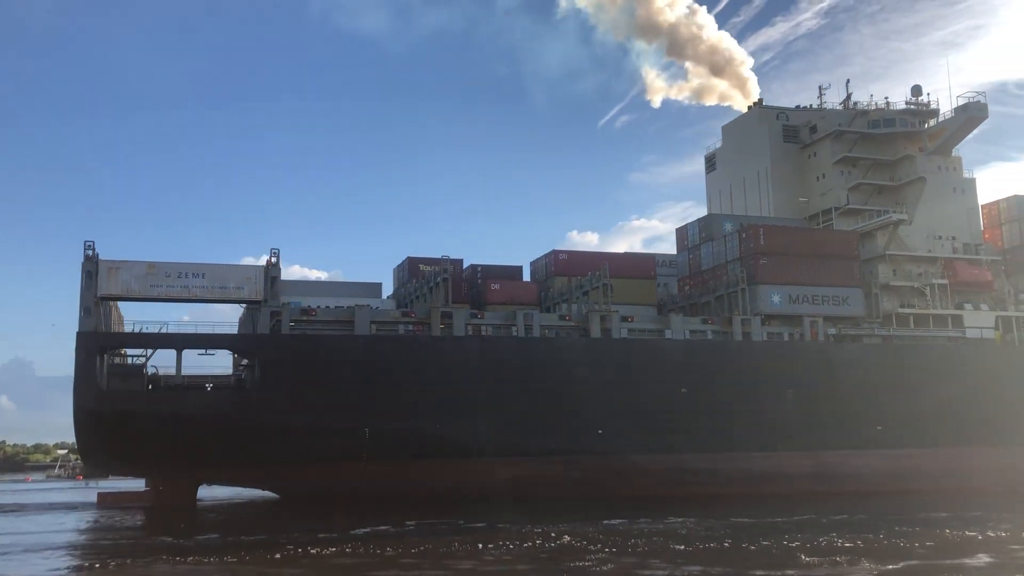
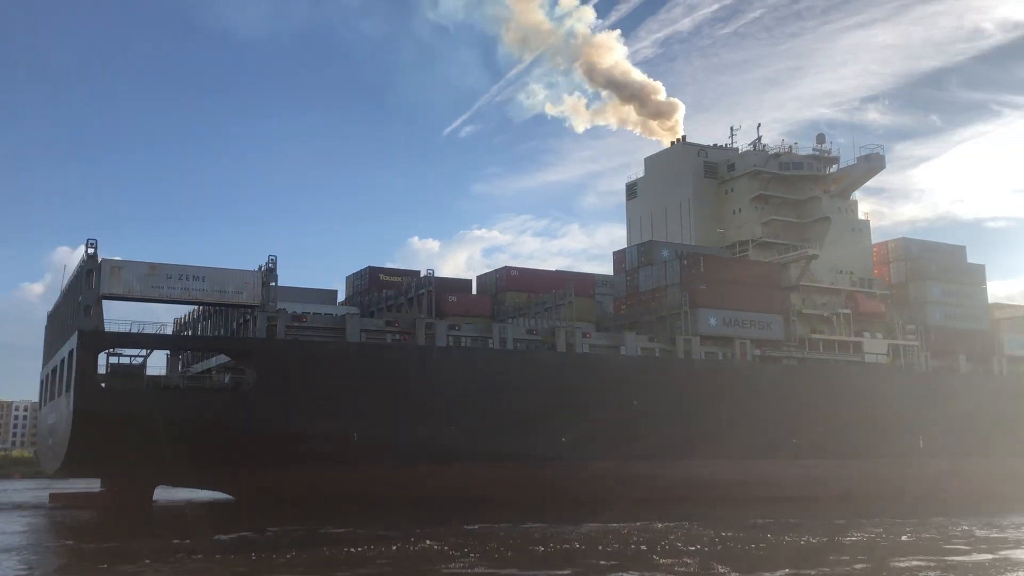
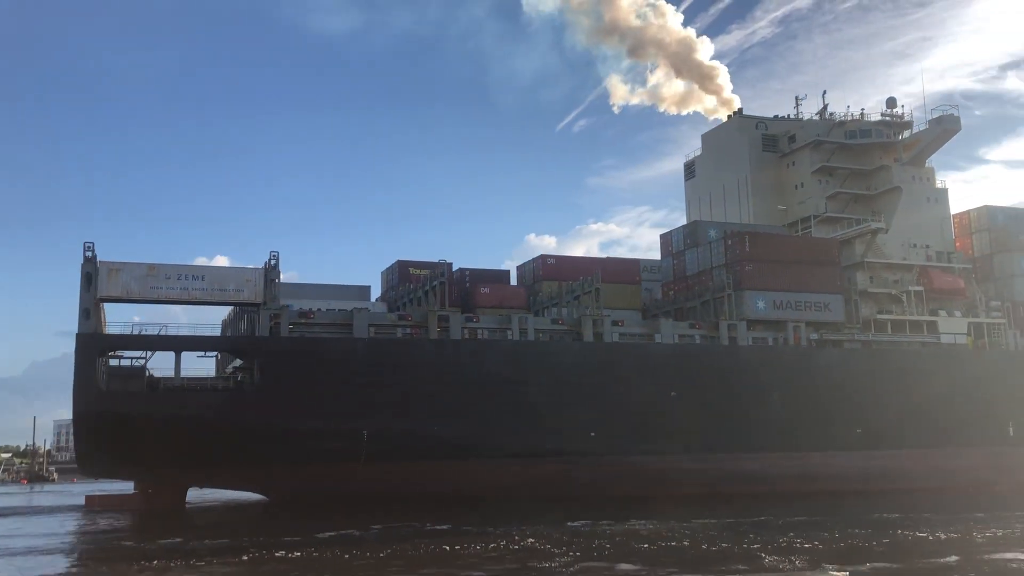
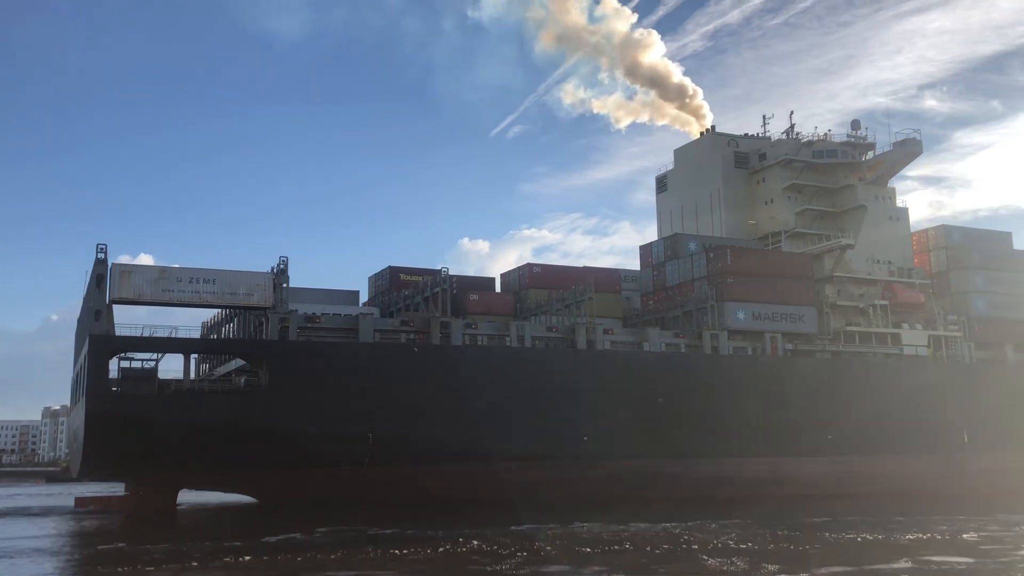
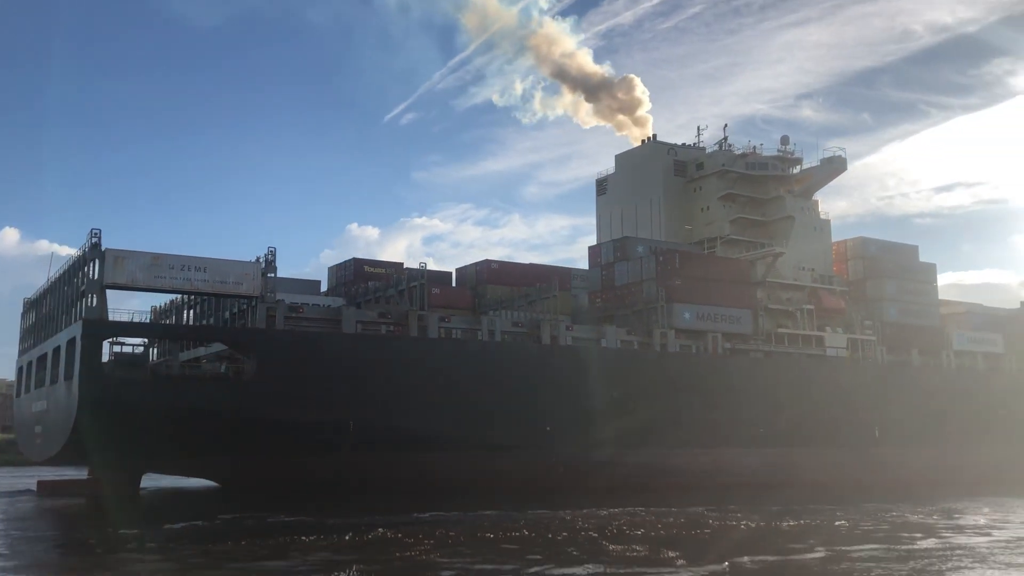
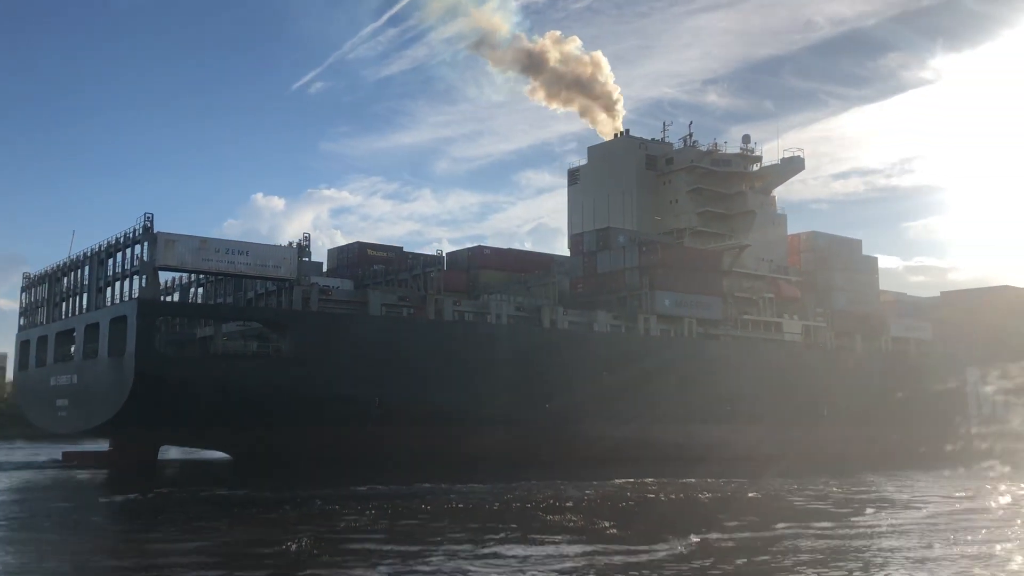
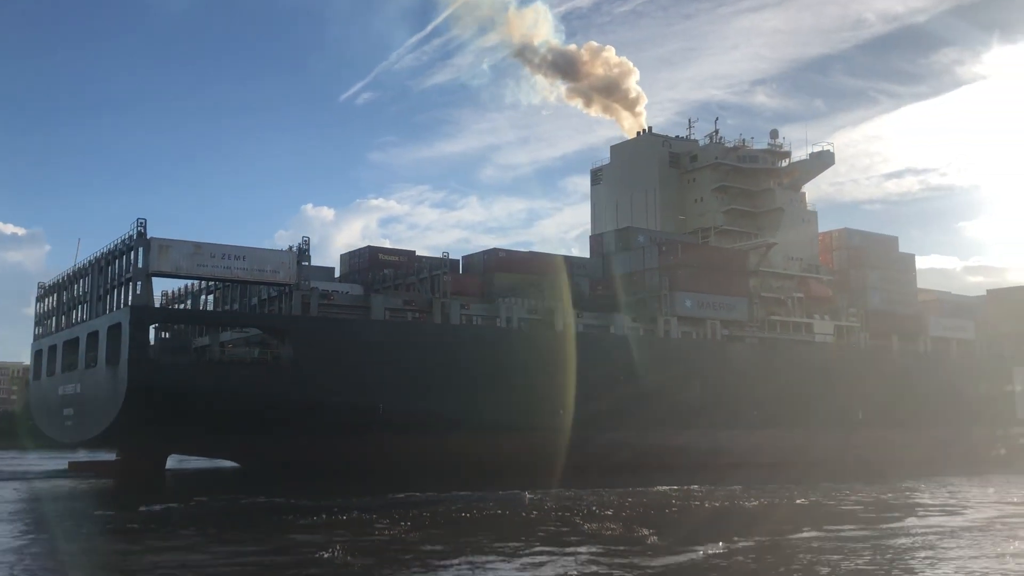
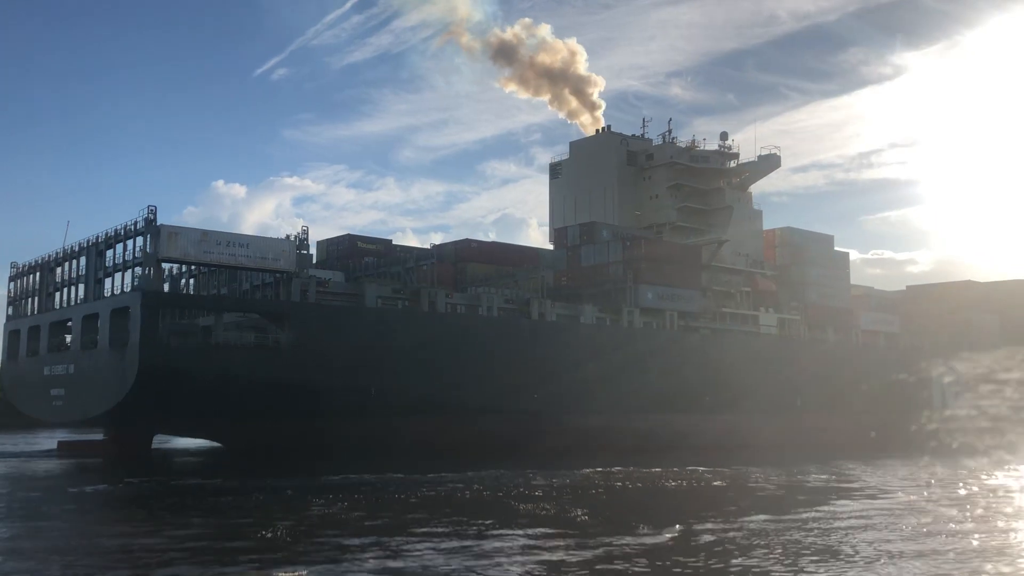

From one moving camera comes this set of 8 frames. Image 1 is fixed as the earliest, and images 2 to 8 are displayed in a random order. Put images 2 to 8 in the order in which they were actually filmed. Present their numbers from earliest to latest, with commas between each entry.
3, 4, 2, 5, 7, 6, 8
